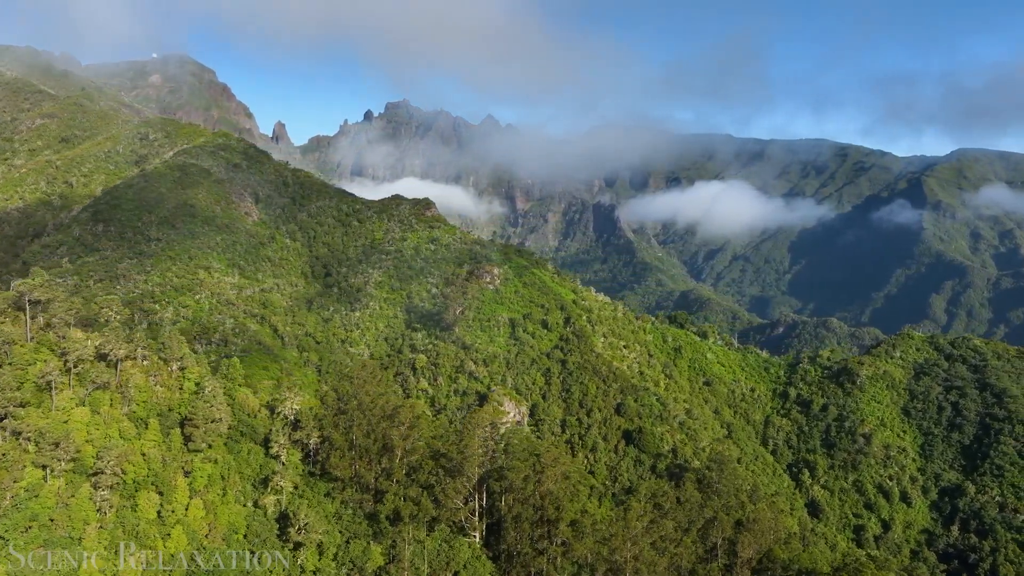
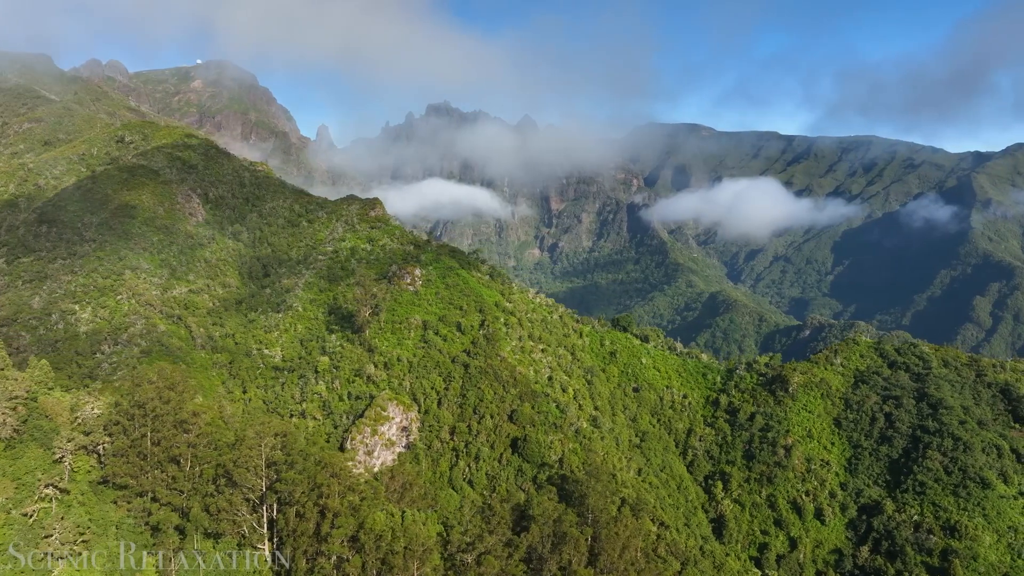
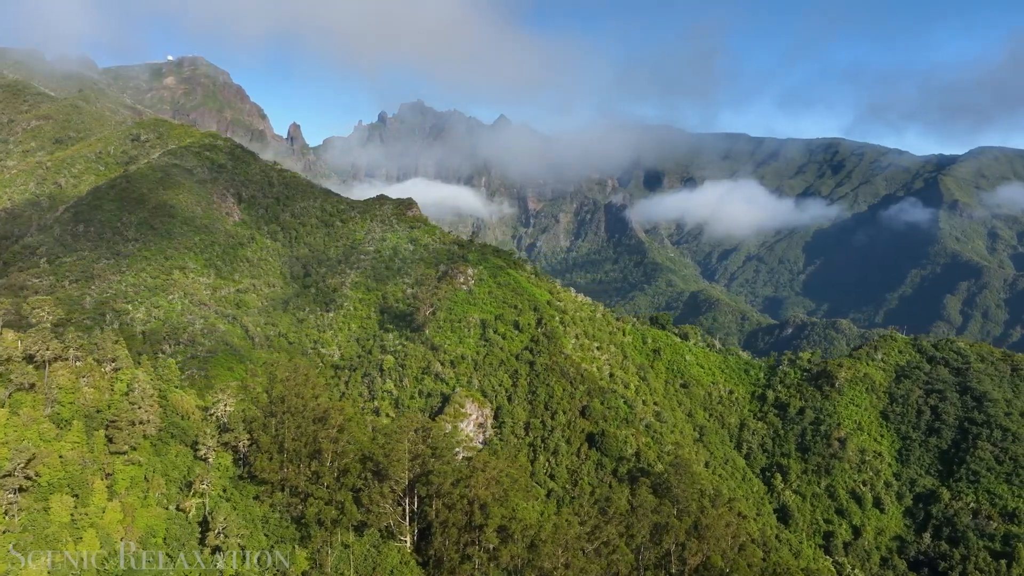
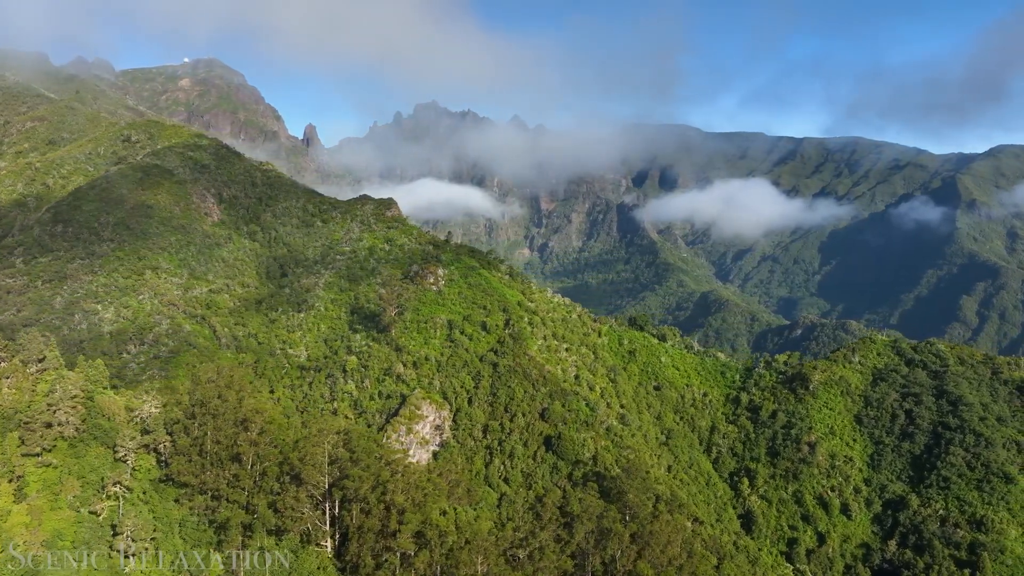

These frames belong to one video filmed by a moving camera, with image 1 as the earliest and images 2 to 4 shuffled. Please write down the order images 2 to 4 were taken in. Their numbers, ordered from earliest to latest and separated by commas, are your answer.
3, 4, 2
